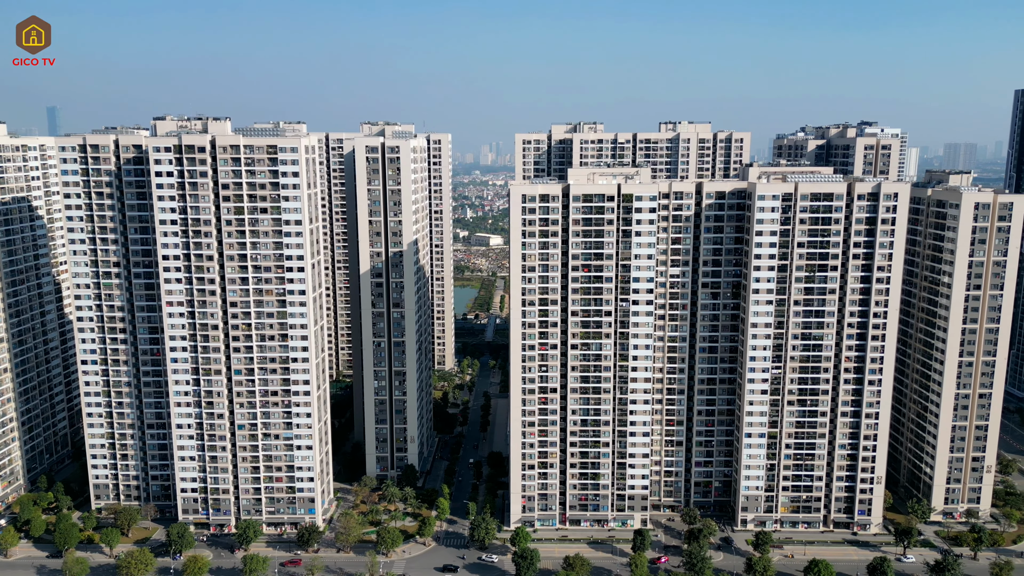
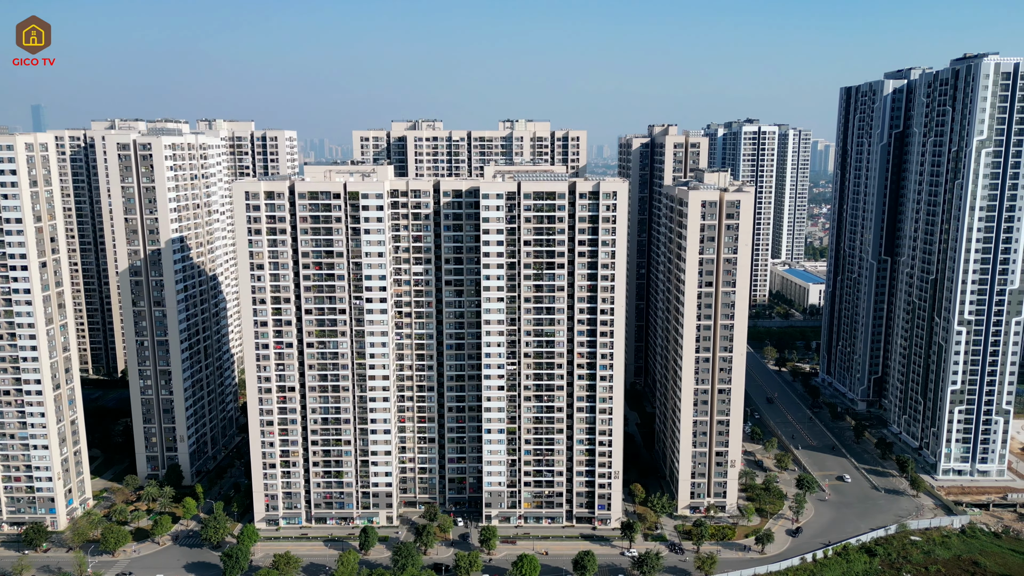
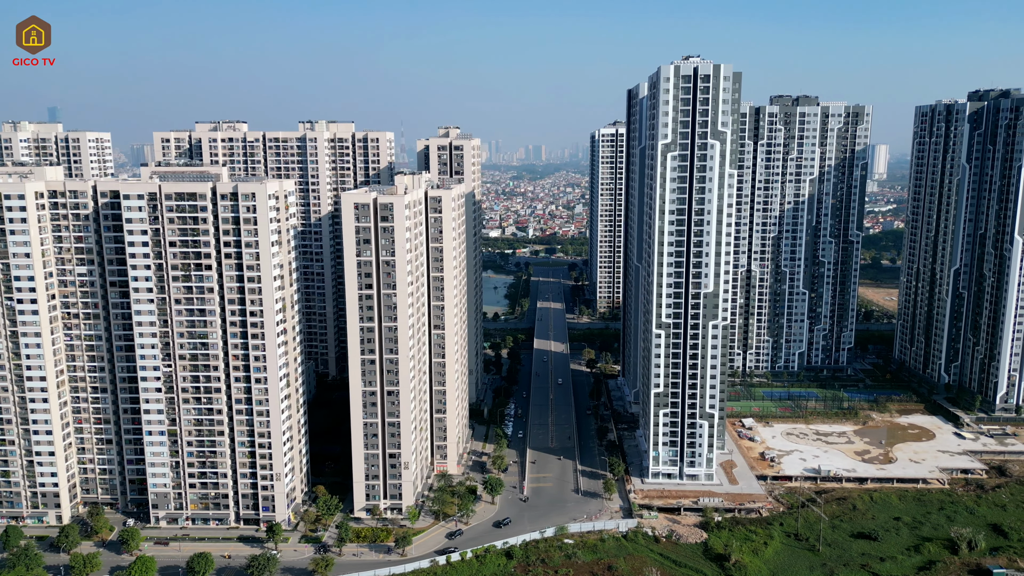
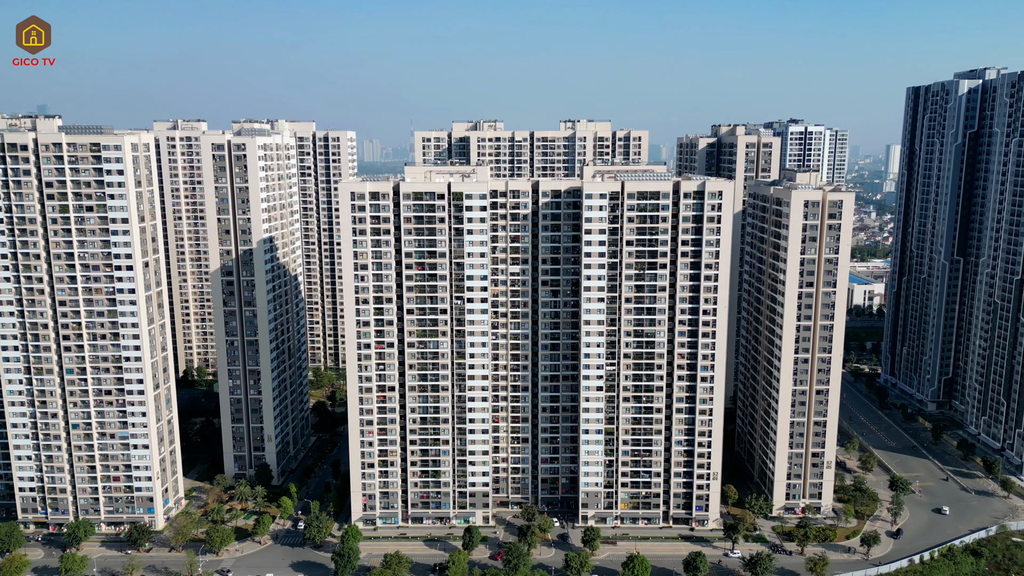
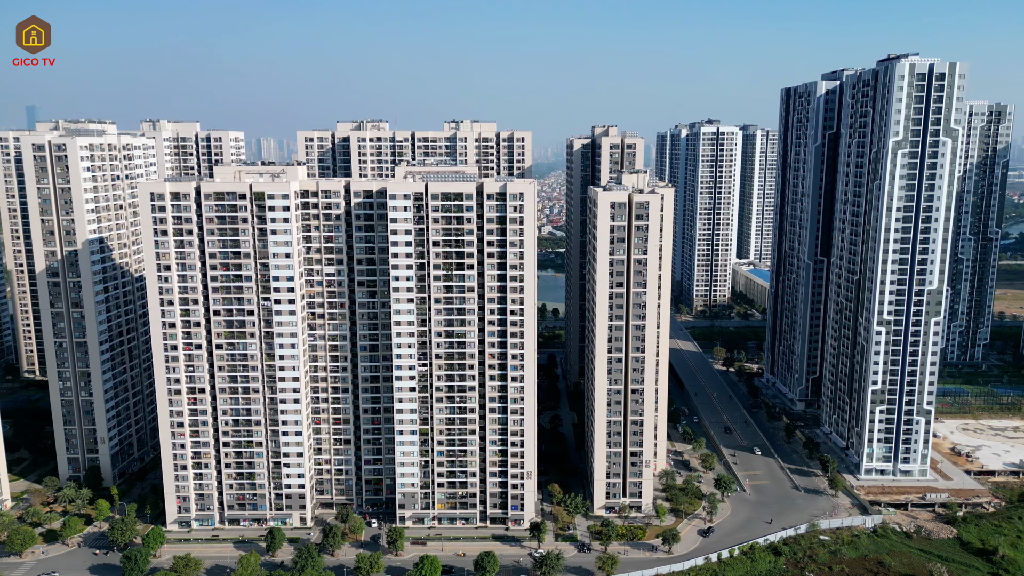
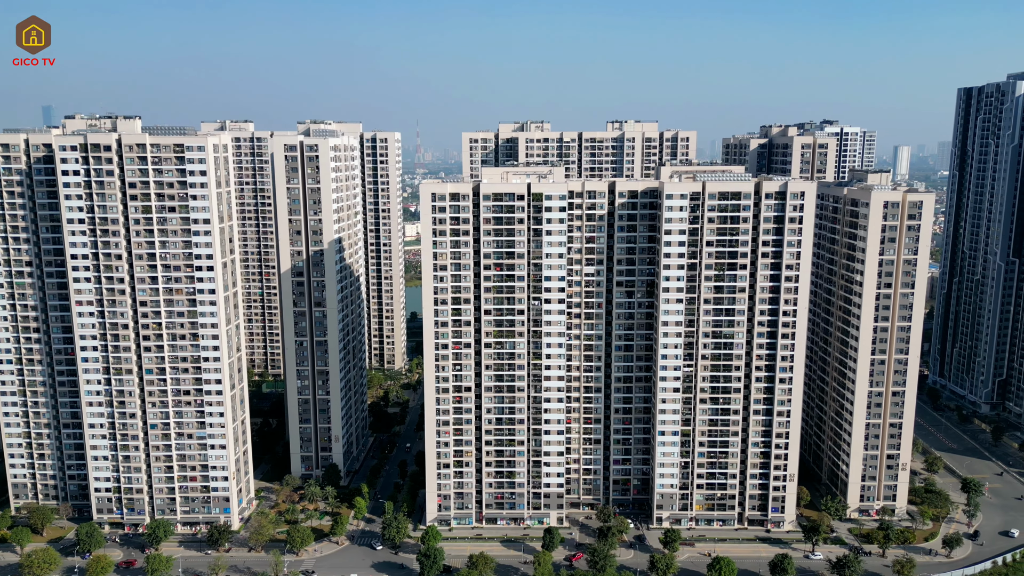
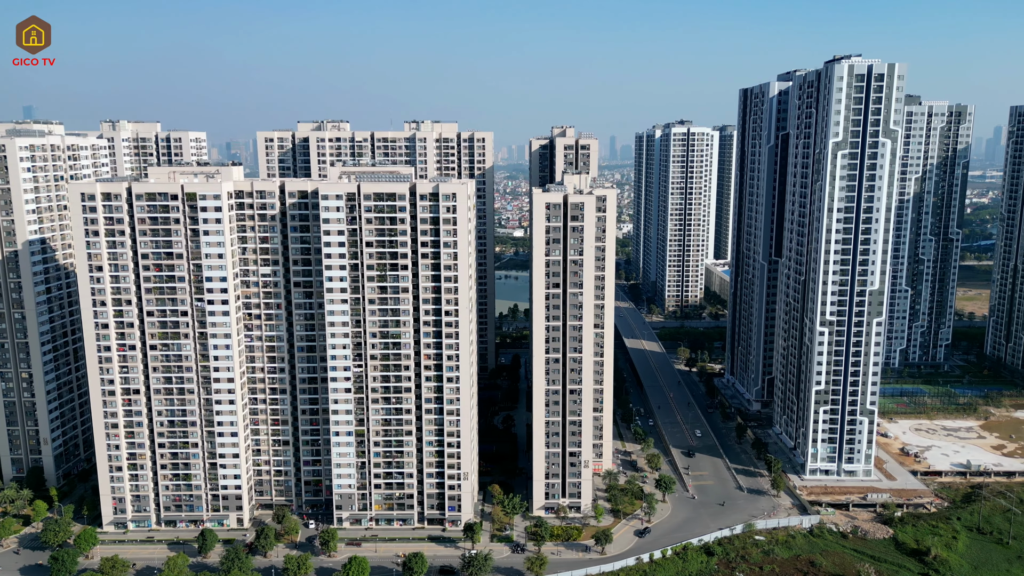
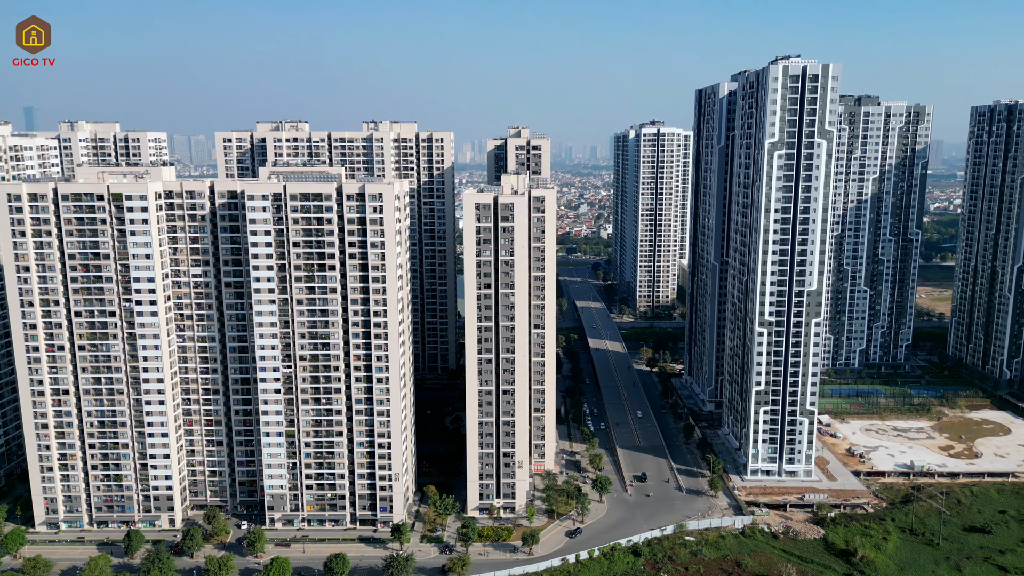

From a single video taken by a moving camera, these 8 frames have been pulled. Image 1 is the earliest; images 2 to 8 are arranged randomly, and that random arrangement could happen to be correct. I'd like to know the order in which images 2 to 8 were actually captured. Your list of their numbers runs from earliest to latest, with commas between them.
6, 4, 2, 5, 7, 8, 3
